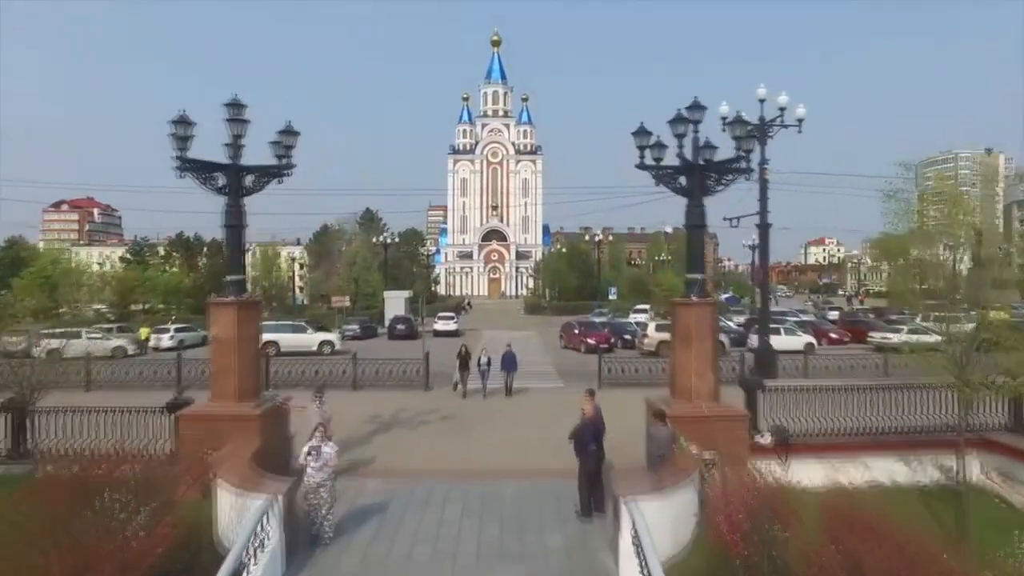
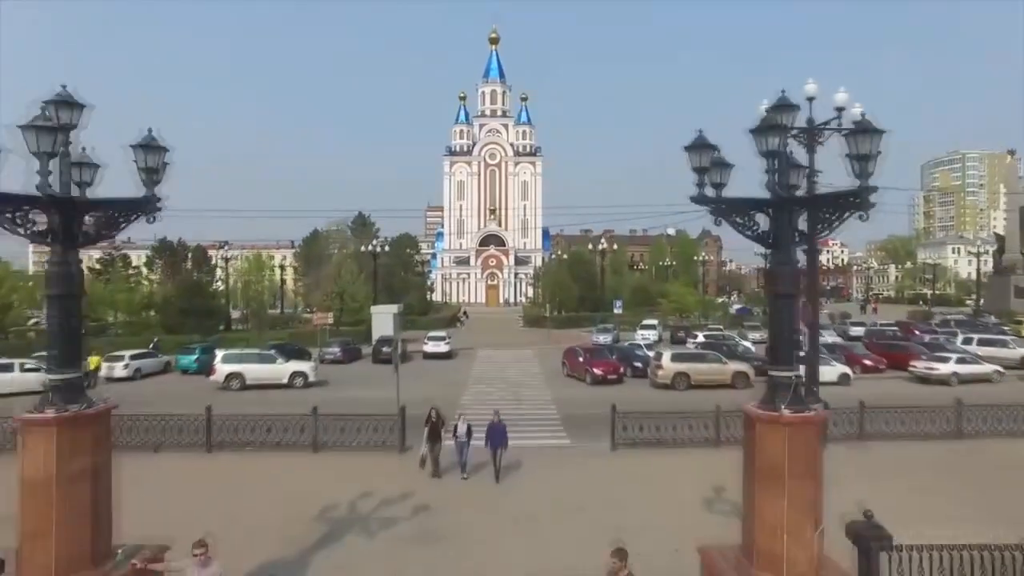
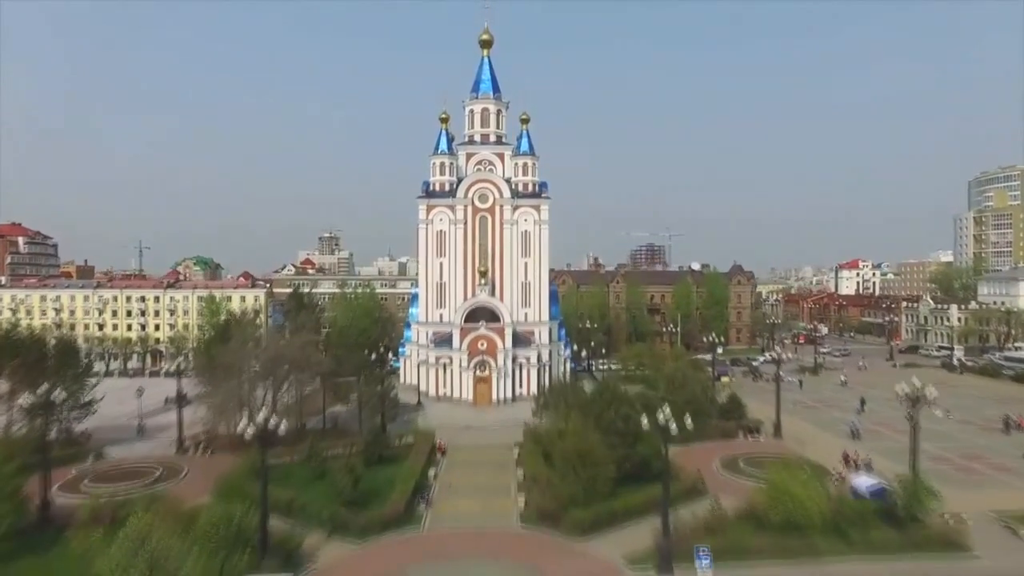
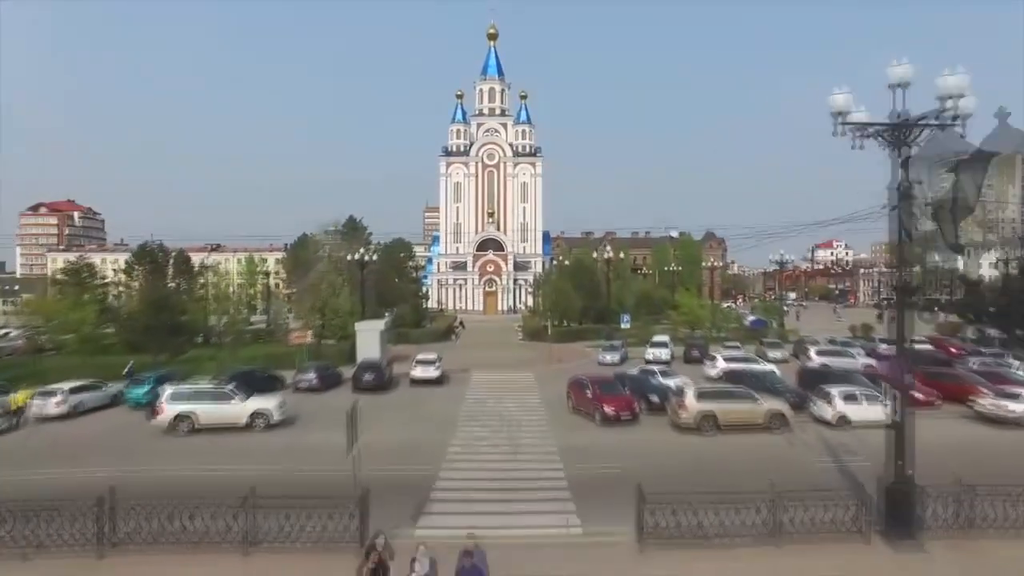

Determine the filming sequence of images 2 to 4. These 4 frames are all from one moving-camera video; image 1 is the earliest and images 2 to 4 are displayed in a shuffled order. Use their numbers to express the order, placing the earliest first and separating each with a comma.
2, 4, 3
